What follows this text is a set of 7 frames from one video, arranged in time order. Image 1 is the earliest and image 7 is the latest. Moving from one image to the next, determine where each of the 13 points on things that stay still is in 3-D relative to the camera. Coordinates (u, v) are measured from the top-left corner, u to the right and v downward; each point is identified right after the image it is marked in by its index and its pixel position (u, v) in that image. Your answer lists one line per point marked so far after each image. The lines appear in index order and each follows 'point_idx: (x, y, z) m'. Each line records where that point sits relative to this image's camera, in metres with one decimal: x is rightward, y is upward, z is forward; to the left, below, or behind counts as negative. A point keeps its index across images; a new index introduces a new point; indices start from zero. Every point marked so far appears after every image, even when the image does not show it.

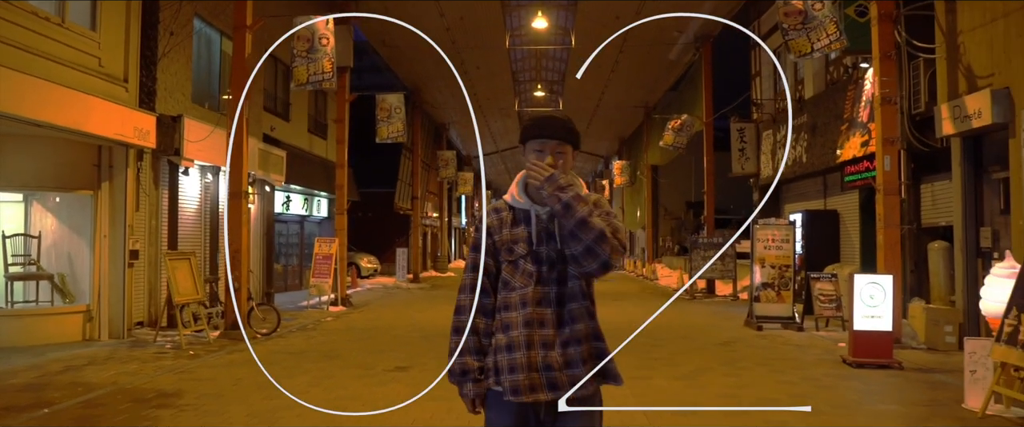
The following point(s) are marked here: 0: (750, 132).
0: (+6.4, +2.2, +19.6) m
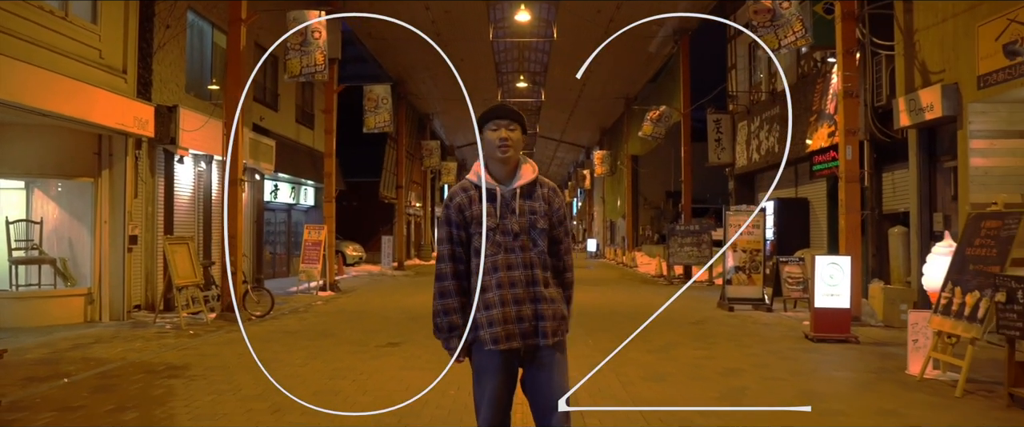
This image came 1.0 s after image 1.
0: (+5.9, +2.5, +20.3) m
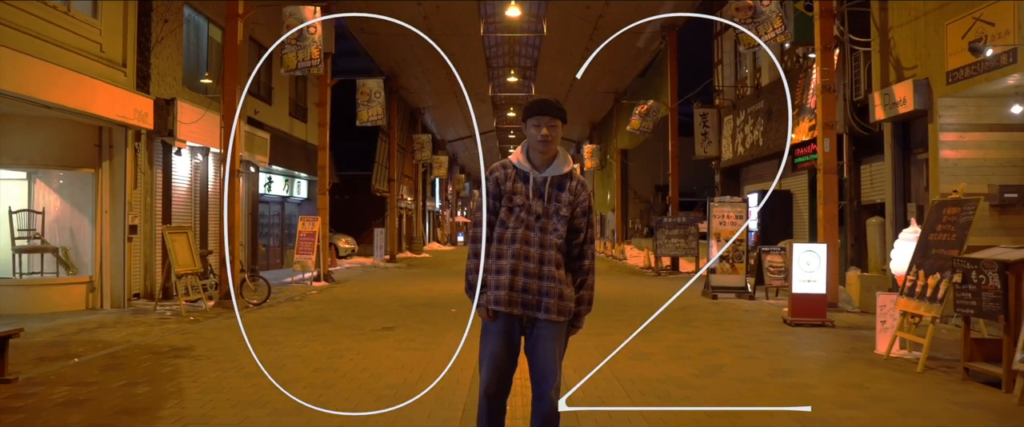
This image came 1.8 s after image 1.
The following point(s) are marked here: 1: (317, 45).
0: (+5.7, +2.7, +20.7) m
1: (-3.5, +3.1, +13.3) m
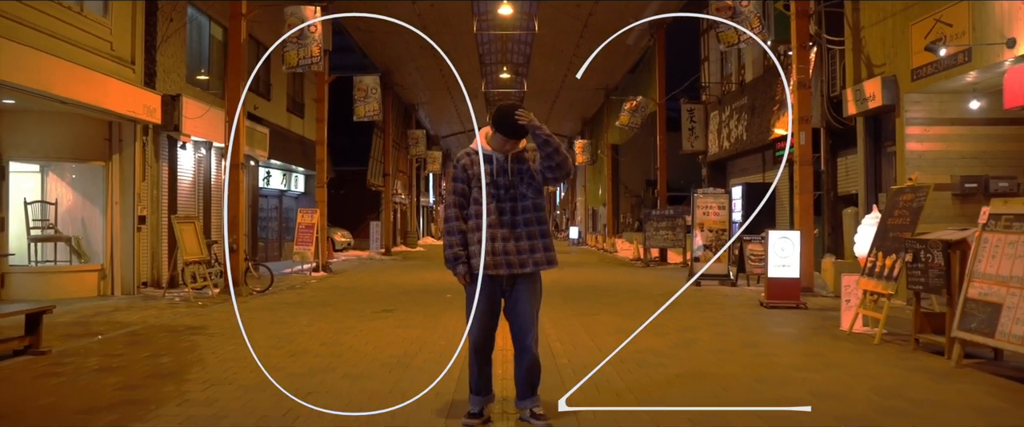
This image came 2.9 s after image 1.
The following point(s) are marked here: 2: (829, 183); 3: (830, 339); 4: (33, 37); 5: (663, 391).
0: (+5.5, +2.9, +21.4) m
1: (-3.7, +3.2, +13.8) m
2: (+6.2, +0.6, +14.3) m
3: (+3.4, -1.4, +7.9) m
4: (-6.8, +2.5, +10.4) m
5: (+1.1, -1.3, +5.6) m
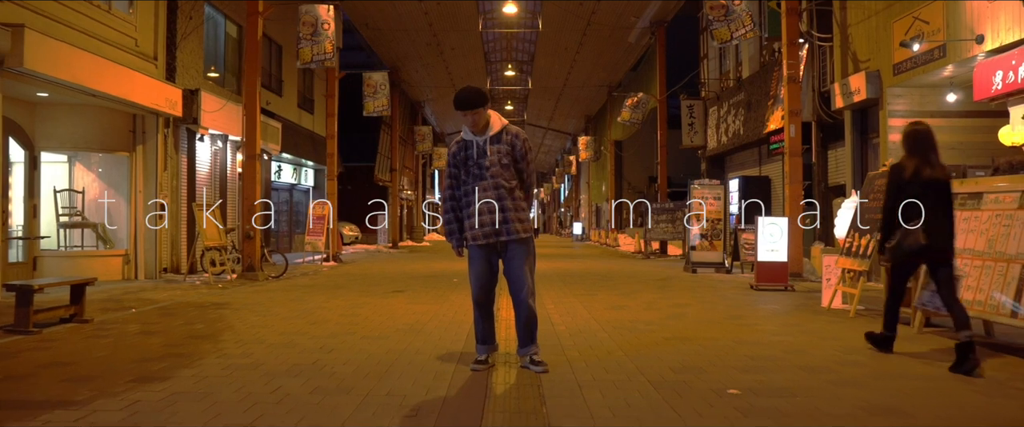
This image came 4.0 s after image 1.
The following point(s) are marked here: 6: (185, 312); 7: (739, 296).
0: (+5.6, +3.1, +22.0) m
1: (-3.6, +3.4, +14.5) m
2: (+6.2, +0.8, +14.9) m
3: (+3.5, -1.2, +8.5) m
4: (-6.8, +2.7, +11.1) m
5: (+1.2, -1.1, +6.2) m
6: (-3.8, -1.2, +8.6) m
7: (+3.2, -1.2, +10.4) m
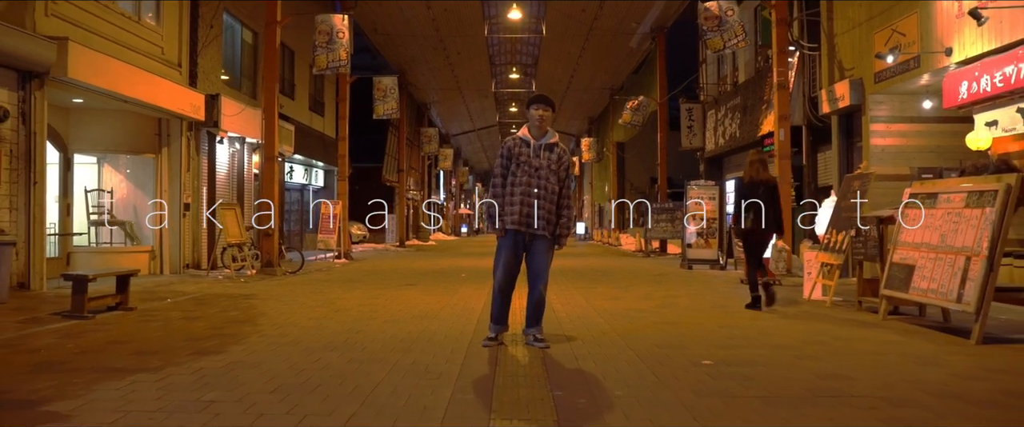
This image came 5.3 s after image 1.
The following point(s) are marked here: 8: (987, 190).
0: (+5.7, +3.1, +22.7) m
1: (-3.5, +3.5, +15.3) m
2: (+6.3, +0.8, +15.6) m
3: (+3.5, -1.1, +9.3) m
4: (-6.7, +2.8, +11.9) m
5: (+1.2, -1.1, +6.9) m
6: (-3.8, -1.1, +9.4) m
7: (+3.3, -1.2, +11.2) m
8: (+4.1, +0.2, +6.3) m
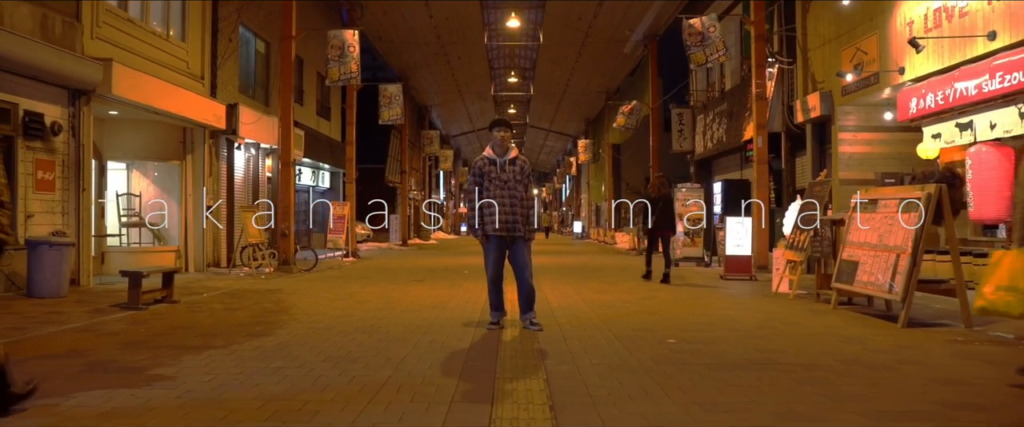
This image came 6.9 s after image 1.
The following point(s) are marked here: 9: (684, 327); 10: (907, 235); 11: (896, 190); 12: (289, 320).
0: (+5.7, +3.1, +23.8) m
1: (-3.5, +3.4, +16.4) m
2: (+6.3, +0.8, +16.7) m
3: (+3.5, -1.2, +10.4) m
4: (-6.7, +2.7, +13.0) m
5: (+1.2, -1.1, +8.1) m
6: (-3.8, -1.2, +10.5) m
7: (+3.3, -1.2, +12.3) m
8: (+4.1, +0.2, +7.5) m
9: (+1.7, -1.1, +7.2) m
10: (+4.0, -0.2, +7.4) m
11: (+4.1, +0.2, +7.9) m
12: (-2.4, -1.1, +7.8) m
